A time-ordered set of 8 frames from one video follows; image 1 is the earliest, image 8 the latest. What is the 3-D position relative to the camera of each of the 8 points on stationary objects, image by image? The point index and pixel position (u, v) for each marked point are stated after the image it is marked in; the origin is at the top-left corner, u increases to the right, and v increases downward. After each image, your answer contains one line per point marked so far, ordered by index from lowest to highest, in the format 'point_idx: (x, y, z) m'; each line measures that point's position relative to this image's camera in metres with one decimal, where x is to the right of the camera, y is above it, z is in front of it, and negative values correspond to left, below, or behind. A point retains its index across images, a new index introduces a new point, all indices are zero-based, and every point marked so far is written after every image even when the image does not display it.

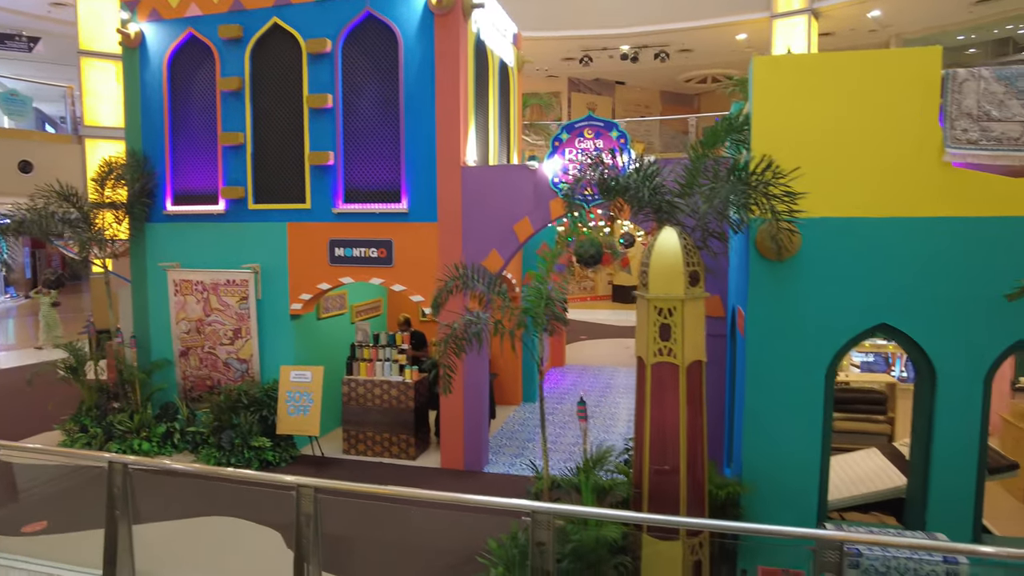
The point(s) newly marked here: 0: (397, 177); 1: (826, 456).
0: (-1.3, +1.3, +7.4) m
1: (+2.4, -1.3, +5.0) m
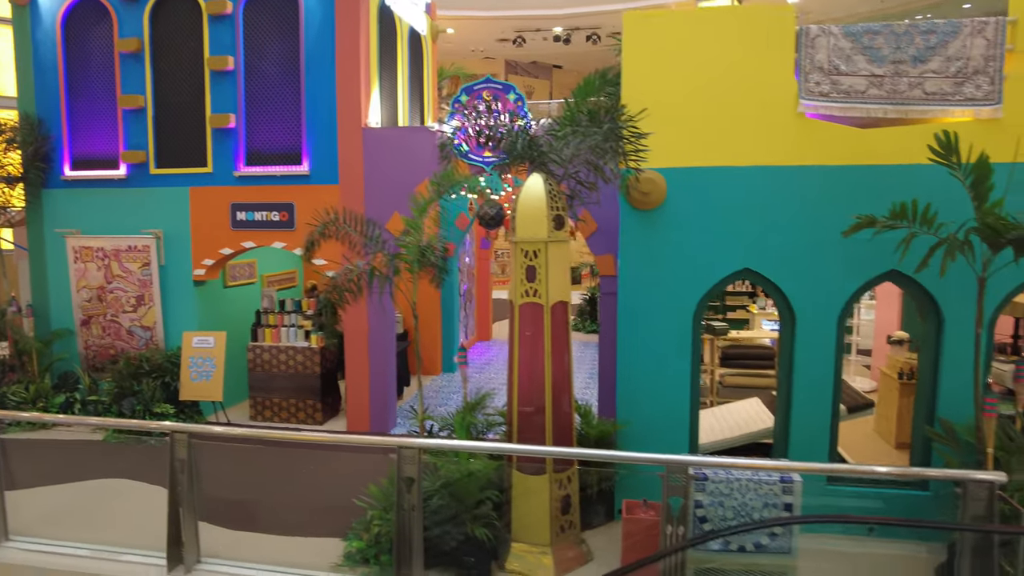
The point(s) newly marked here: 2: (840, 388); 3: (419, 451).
0: (-2.4, +1.7, +7.4) m
1: (+1.5, -0.9, +5.2) m
2: (+2.5, -0.7, +5.0) m
3: (-0.6, -1.1, +4.2) m
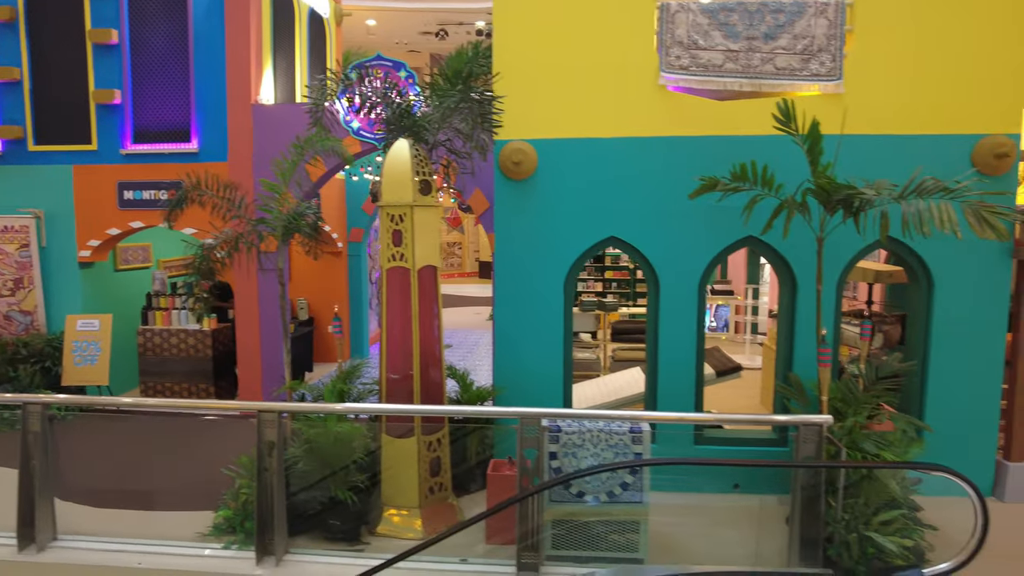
0: (-3.6, +1.9, +7.2) m
1: (+0.5, -0.6, +5.3) m
2: (+1.5, -0.5, +5.2) m
3: (-1.5, -0.8, +4.2) m
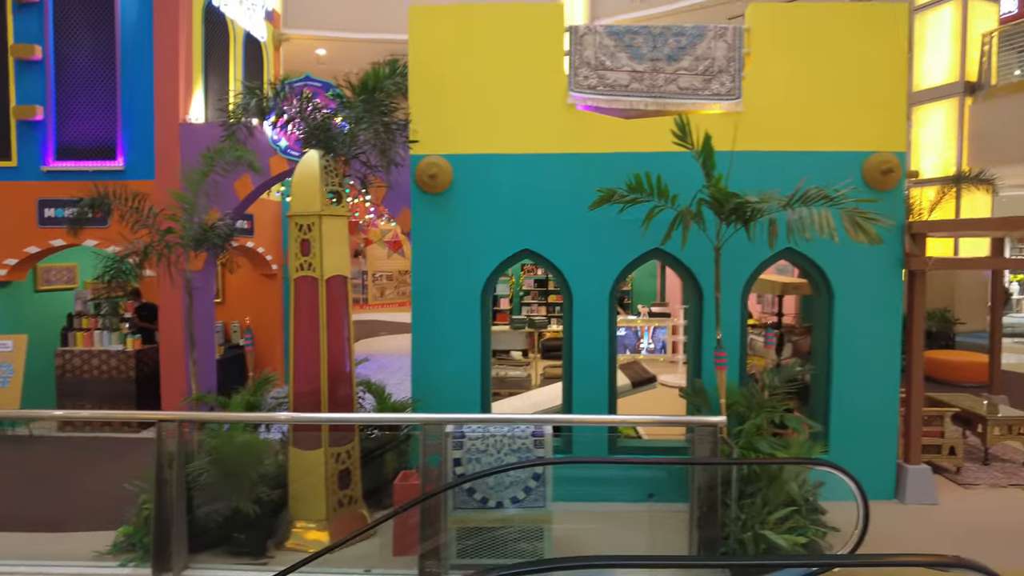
0: (-4.4, +1.7, +7.1) m
1: (-0.2, -0.7, +5.4) m
2: (+0.8, -0.6, +5.3) m
3: (-2.1, -0.9, +4.1) m
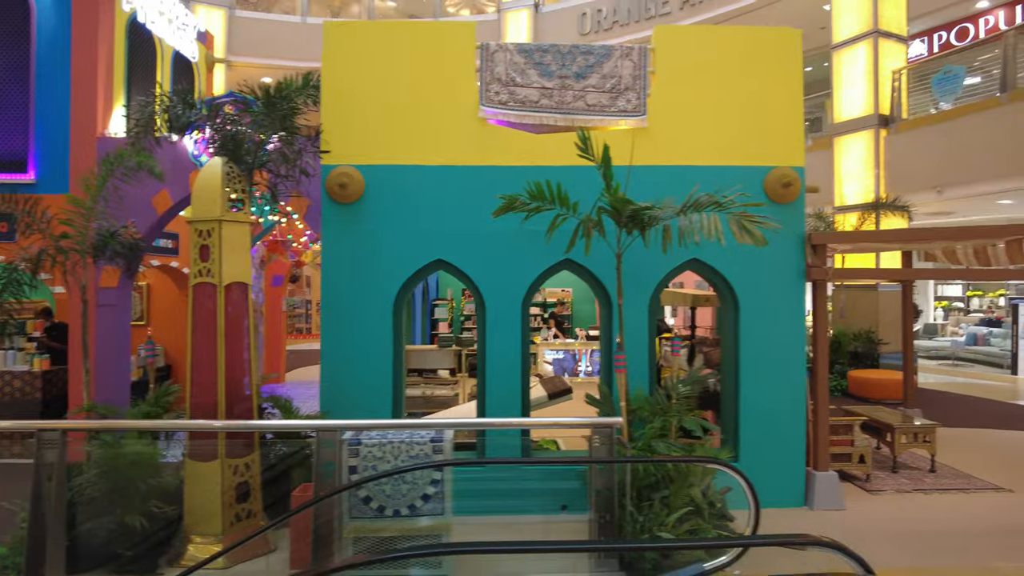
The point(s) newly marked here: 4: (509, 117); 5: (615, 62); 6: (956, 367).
0: (-5.2, +1.5, +7.0) m
1: (-0.9, -0.8, +5.3) m
2: (+0.1, -0.7, +5.3) m
3: (-2.8, -0.9, +4.0) m
4: (0.0, +1.4, +5.3) m
5: (+0.9, +1.9, +5.4) m
6: (+9.3, -1.6, +13.6) m
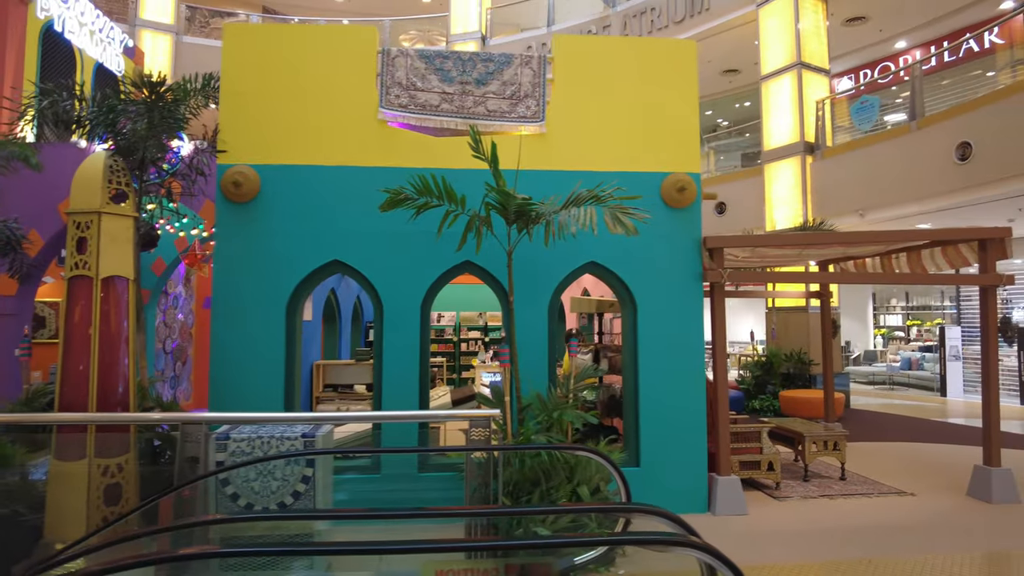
0: (-6.1, +1.4, +6.8) m
1: (-1.8, -0.8, +5.2) m
2: (-0.7, -0.7, +5.3) m
3: (-3.5, -0.8, +3.8) m
4: (-0.9, +1.4, +5.4) m
5: (0.0, +1.9, +5.5) m
6: (+8.1, -2.2, +13.8) m
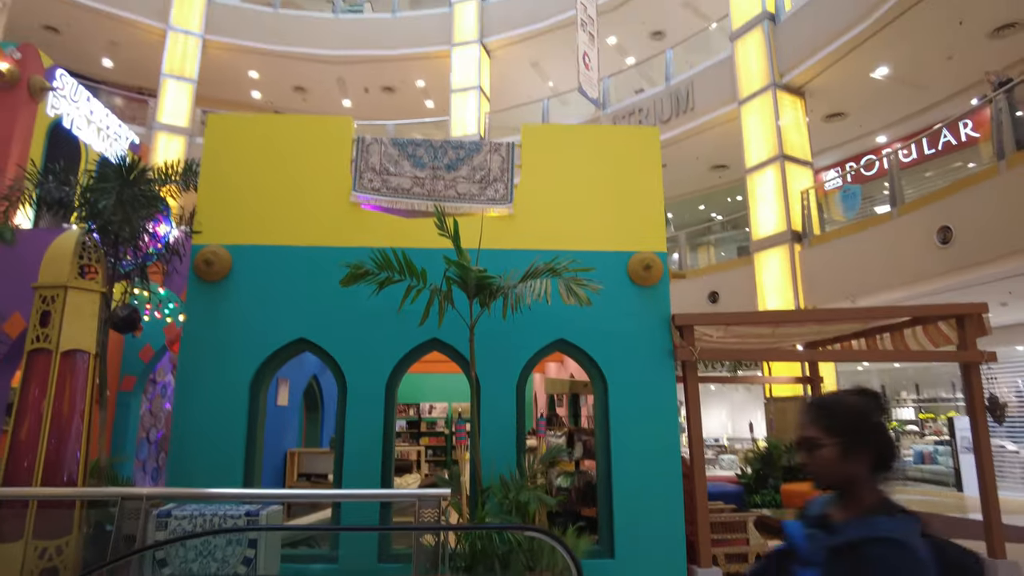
0: (-6.3, +0.5, +7.0) m
1: (-2.0, -1.4, +5.1) m
2: (-1.0, -1.3, +5.1) m
3: (-3.8, -1.2, +3.7) m
4: (-1.1, +0.7, +5.5) m
5: (-0.2, +1.2, +5.7) m
6: (+8.0, -4.0, +13.2) m
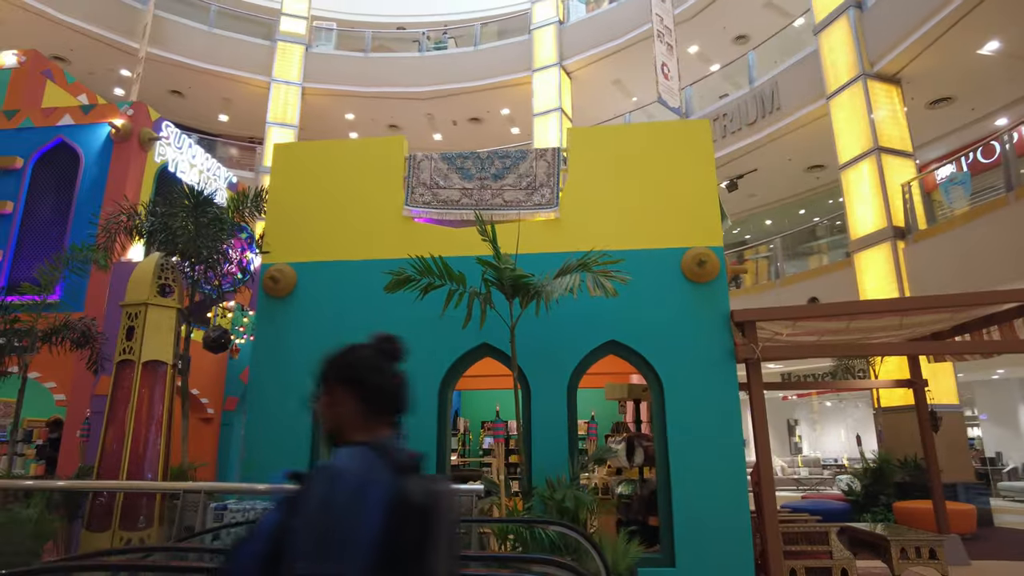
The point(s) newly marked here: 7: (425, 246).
0: (-5.6, +0.1, +8.1) m
1: (-1.6, -1.5, +5.3) m
2: (-0.6, -1.3, +5.2) m
3: (-3.6, -1.3, +4.3) m
4: (-0.7, +0.7, +5.7) m
5: (+0.2, +1.1, +5.8) m
6: (+9.7, -4.0, +11.6) m
7: (-0.8, +0.4, +5.7) m
